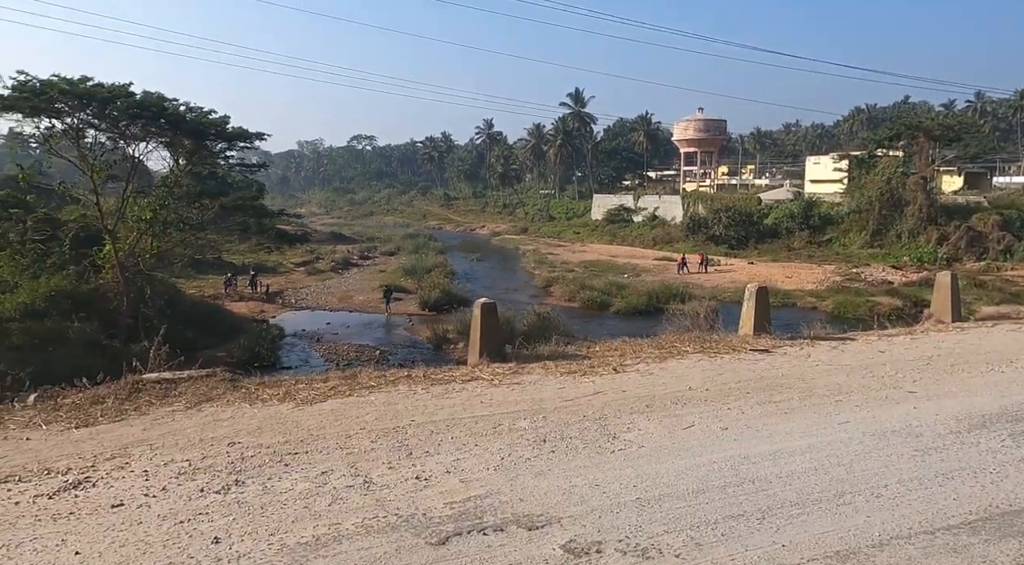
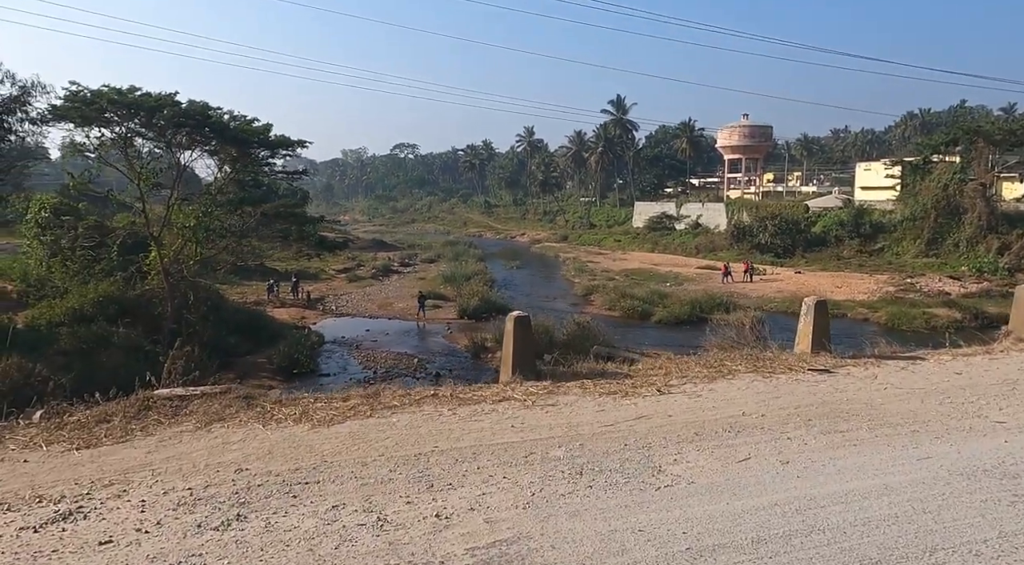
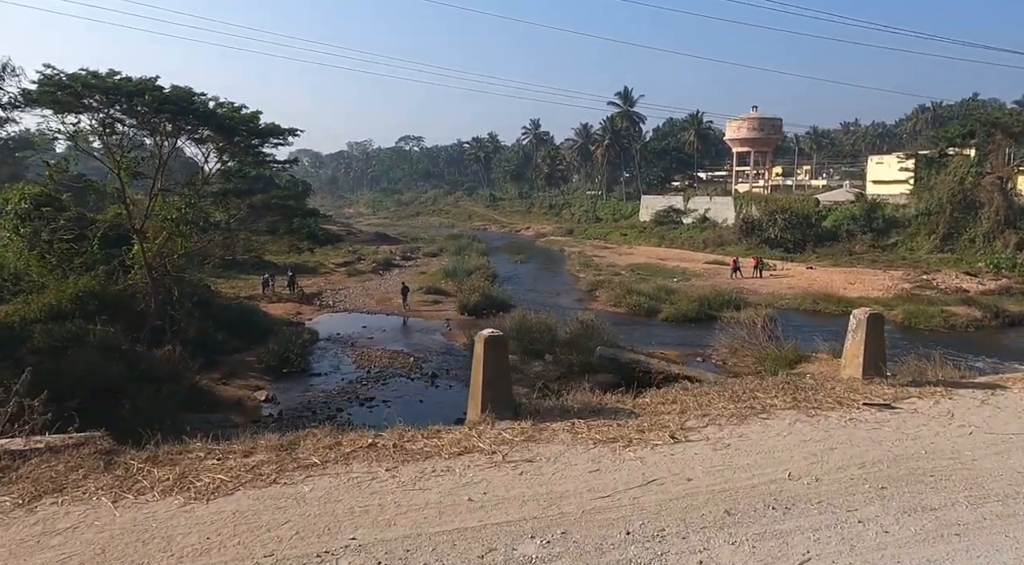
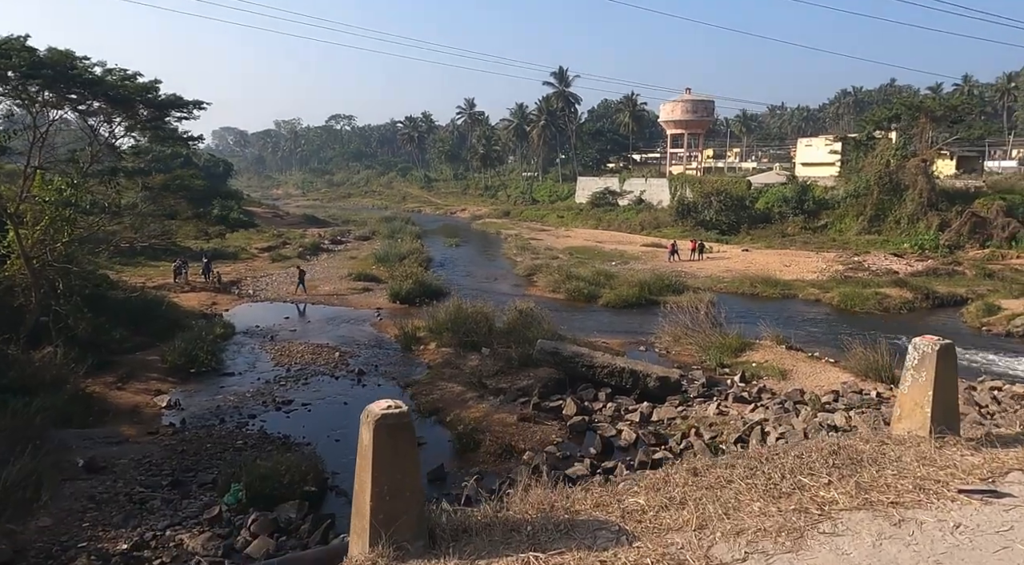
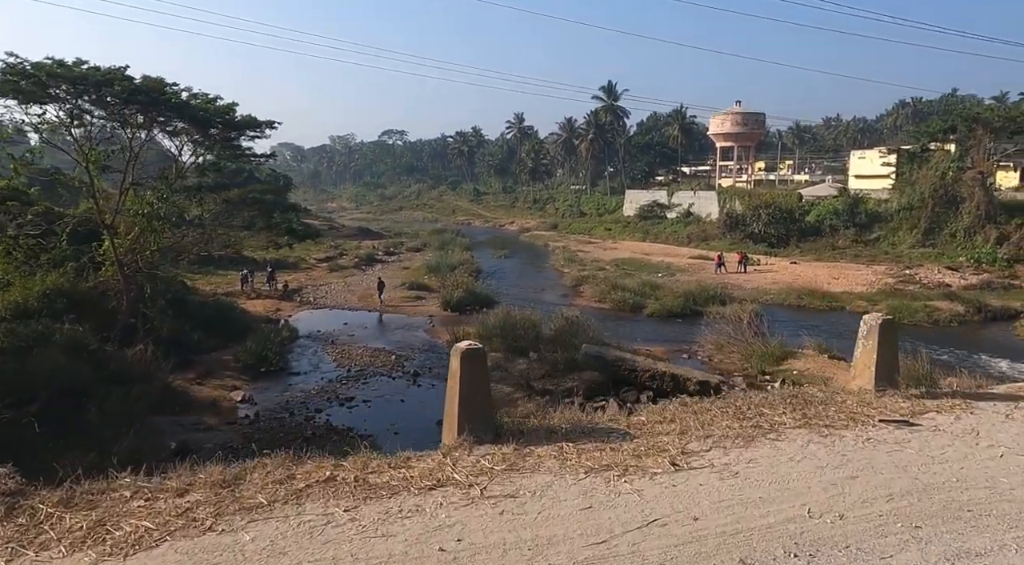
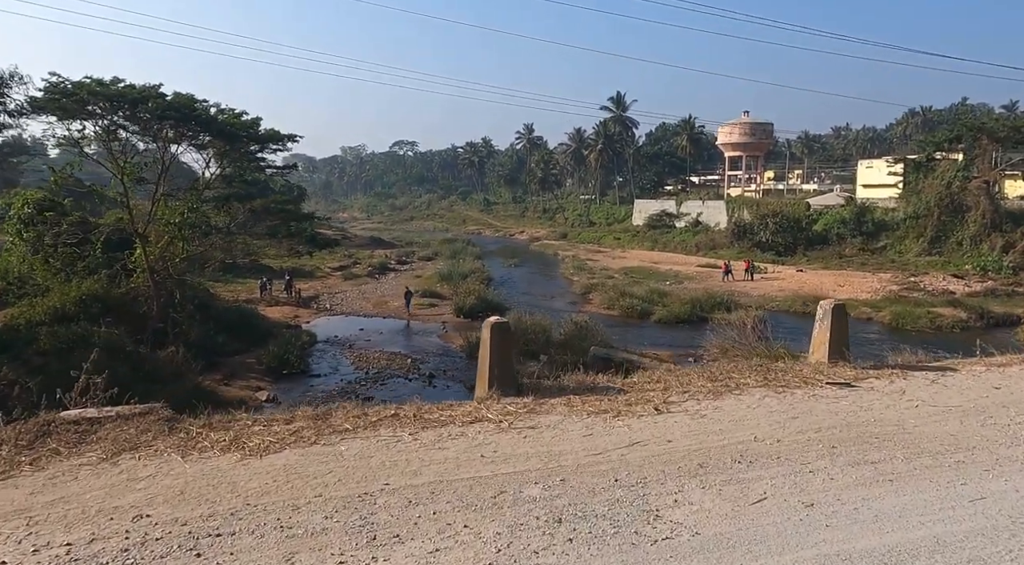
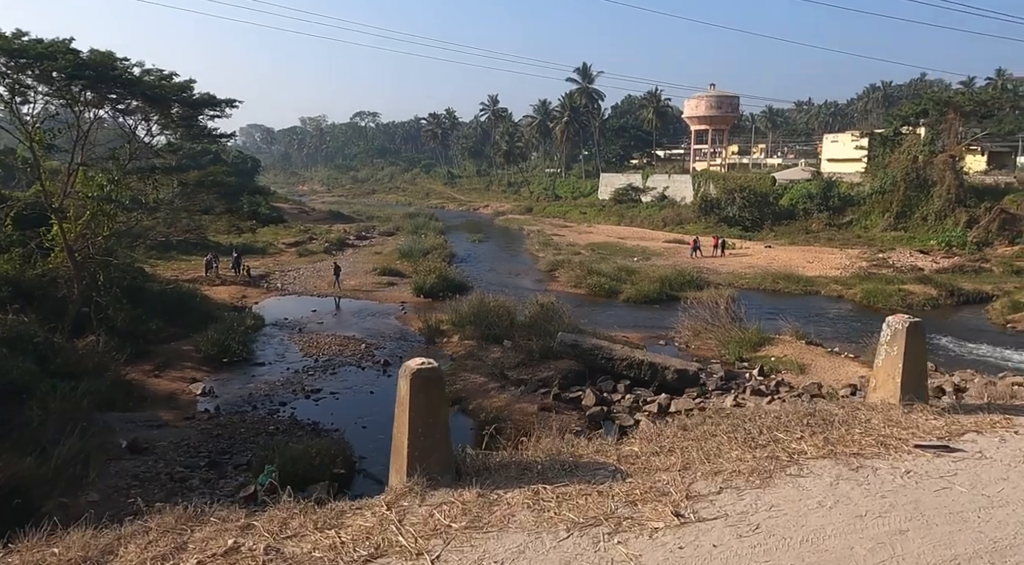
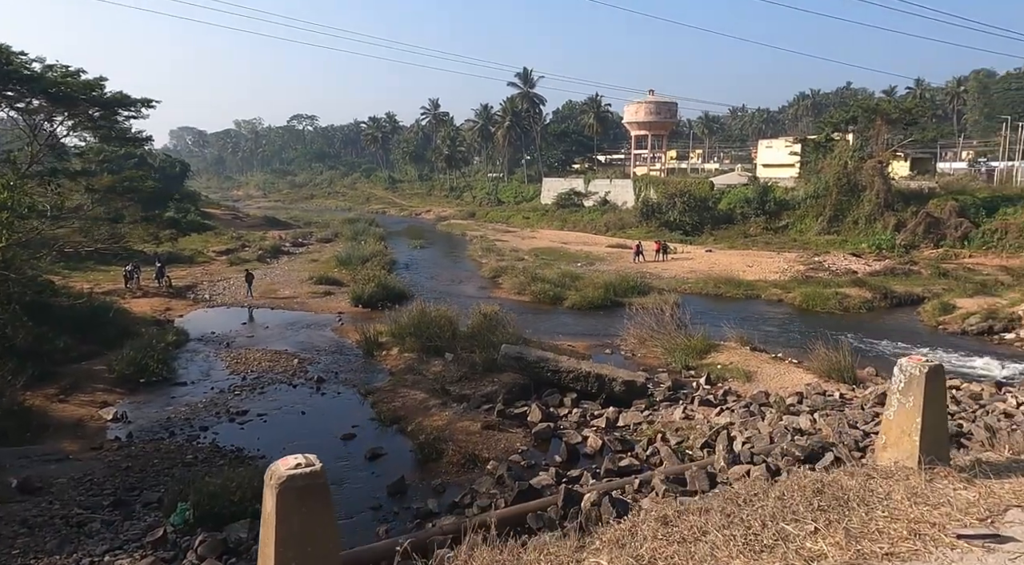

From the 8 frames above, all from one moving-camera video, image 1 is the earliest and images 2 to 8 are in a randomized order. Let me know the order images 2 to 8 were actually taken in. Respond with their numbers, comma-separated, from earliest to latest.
2, 6, 3, 5, 7, 4, 8
